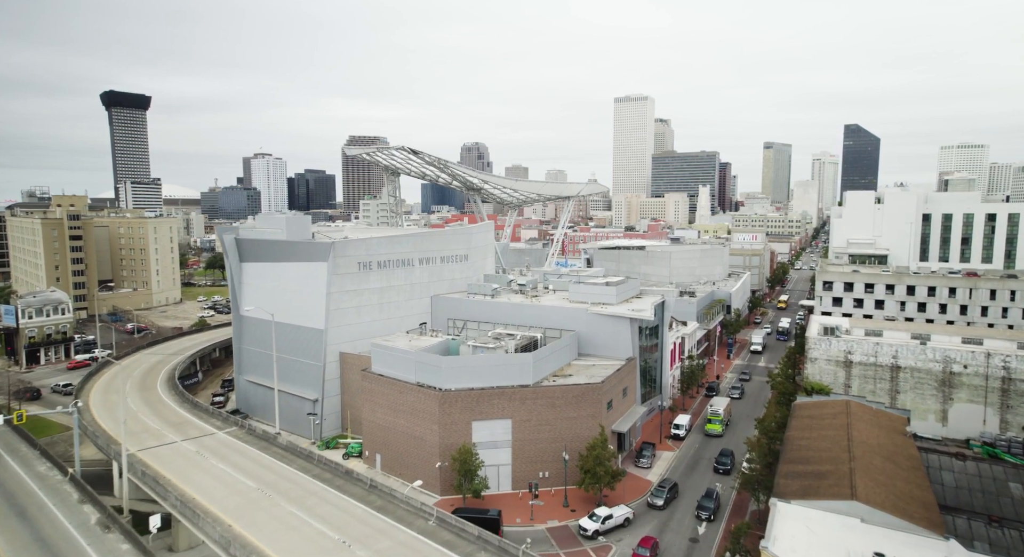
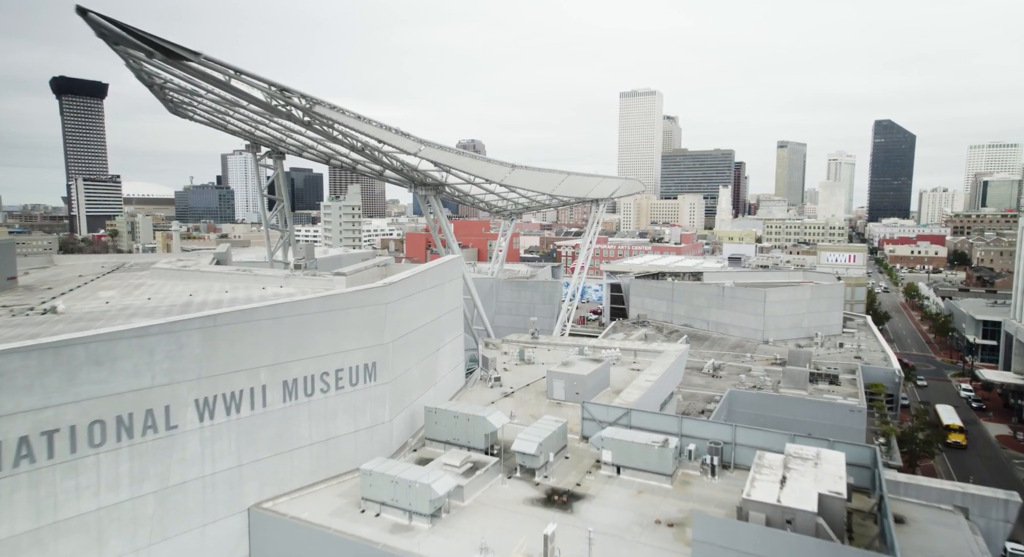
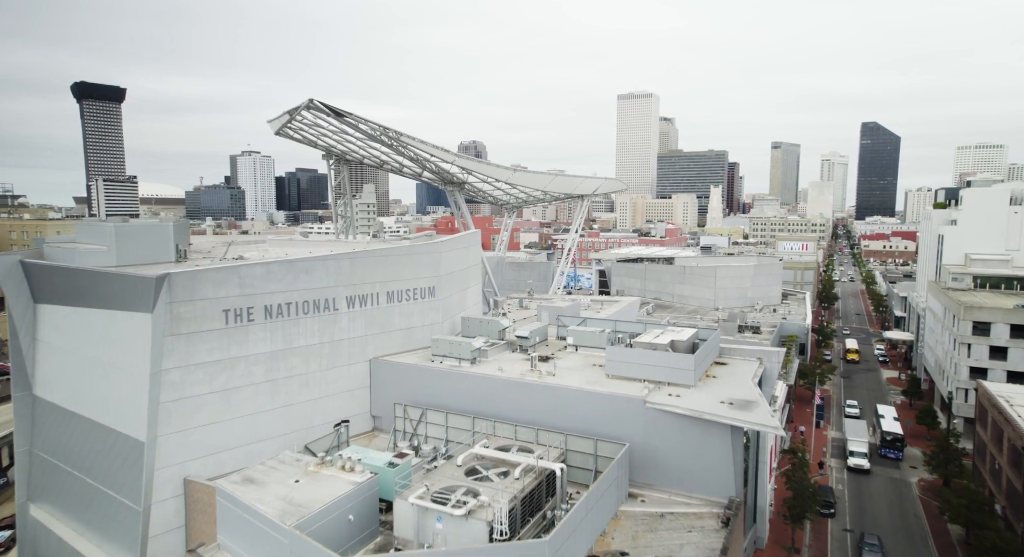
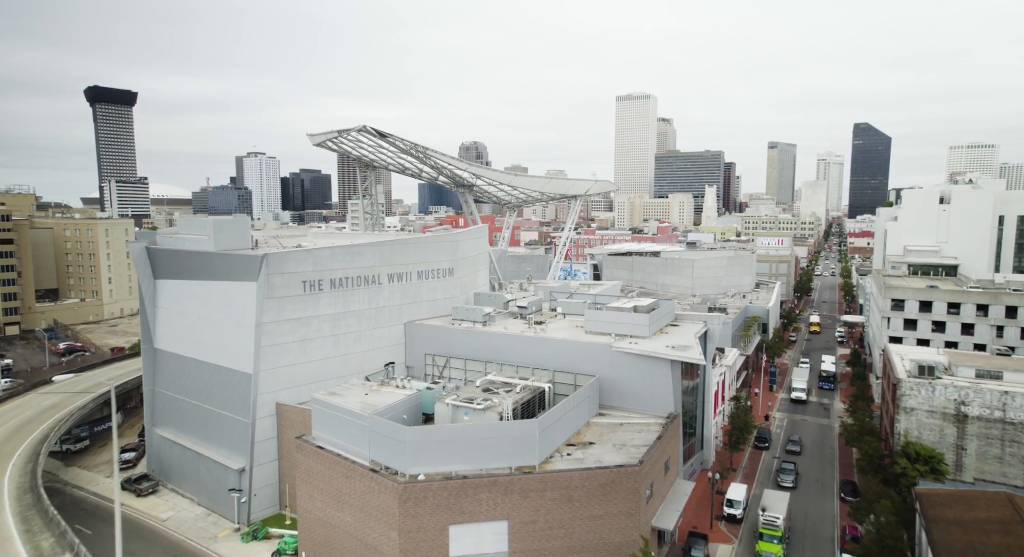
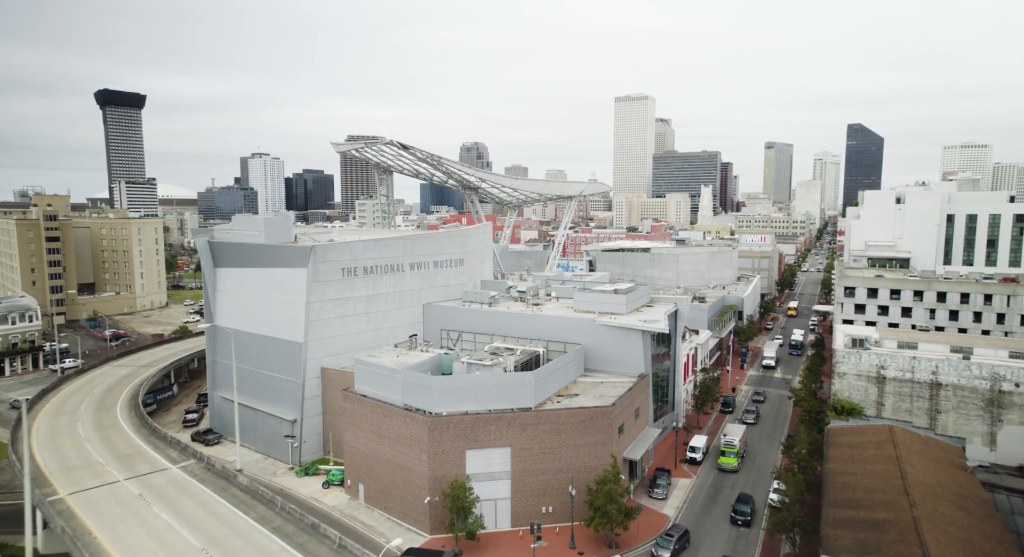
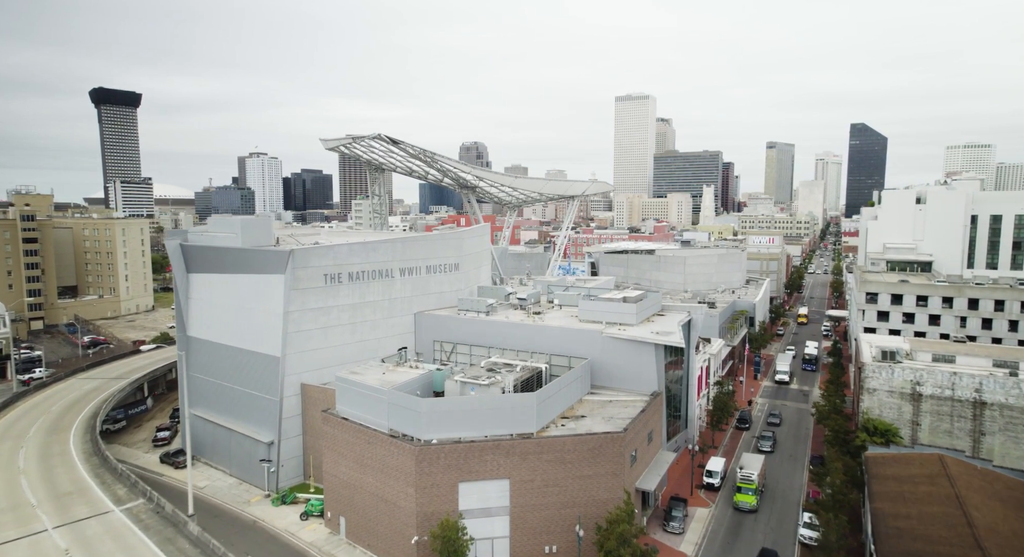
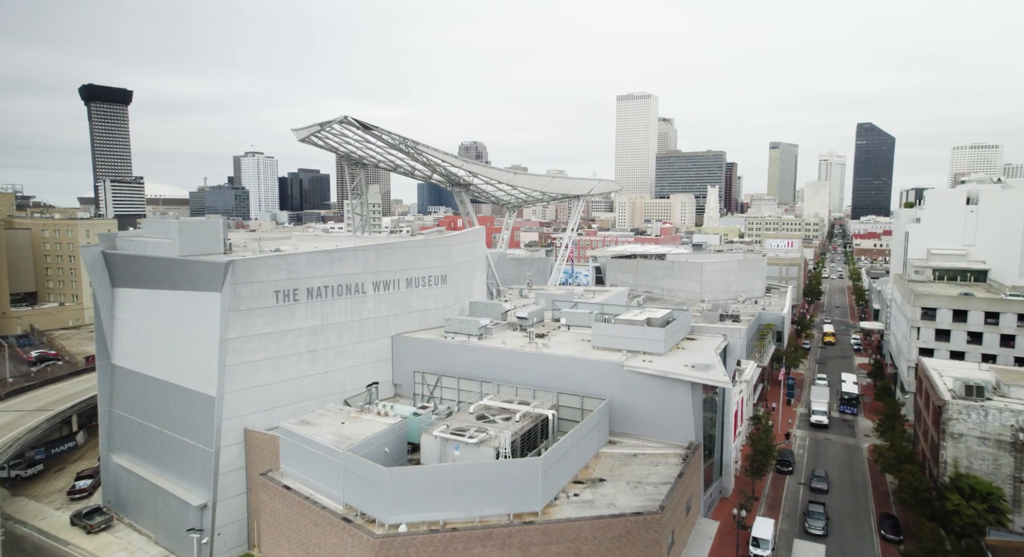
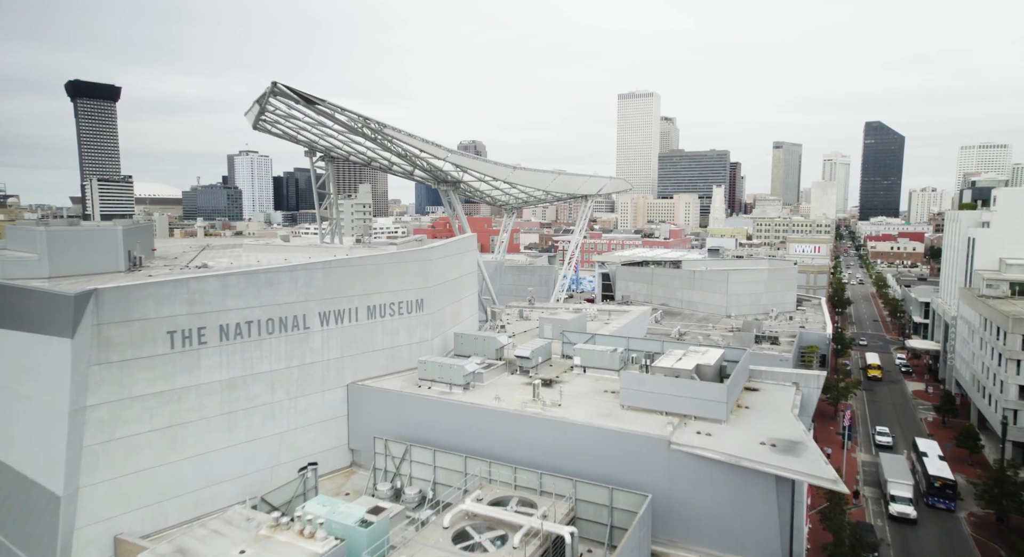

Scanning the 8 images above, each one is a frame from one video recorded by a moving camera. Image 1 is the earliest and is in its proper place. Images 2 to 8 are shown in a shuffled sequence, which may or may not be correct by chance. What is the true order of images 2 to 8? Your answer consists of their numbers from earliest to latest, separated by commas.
5, 6, 4, 7, 3, 8, 2
